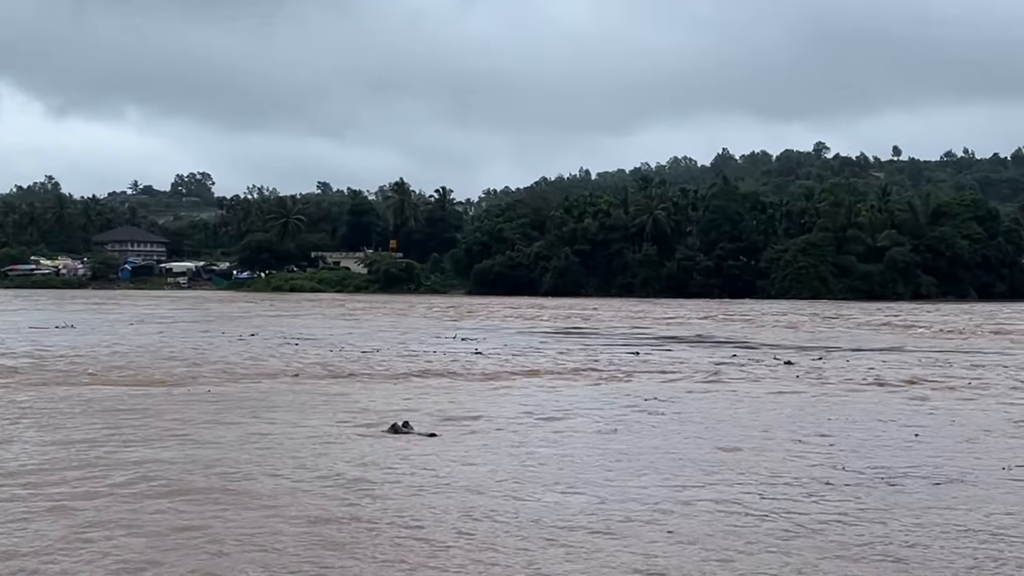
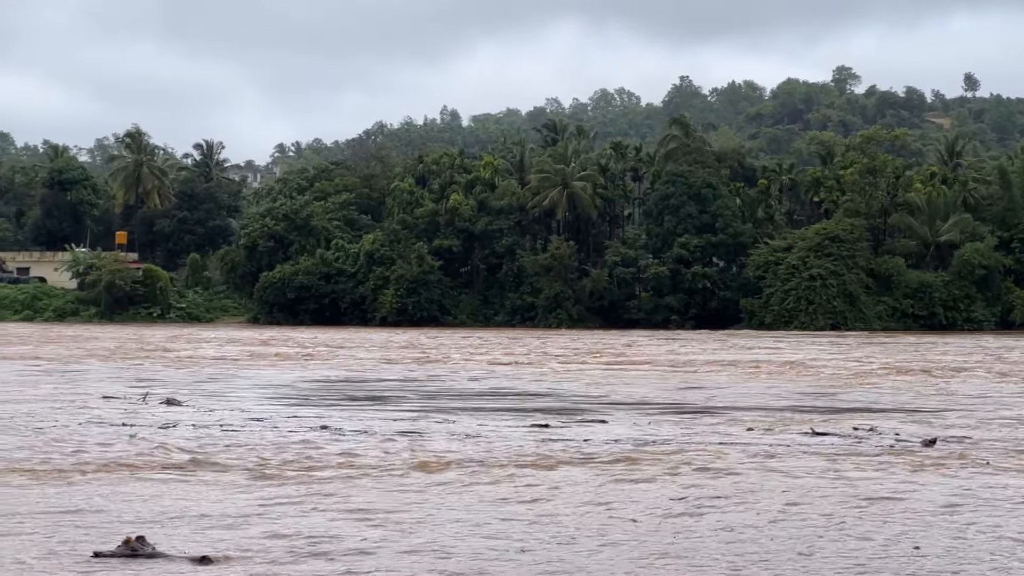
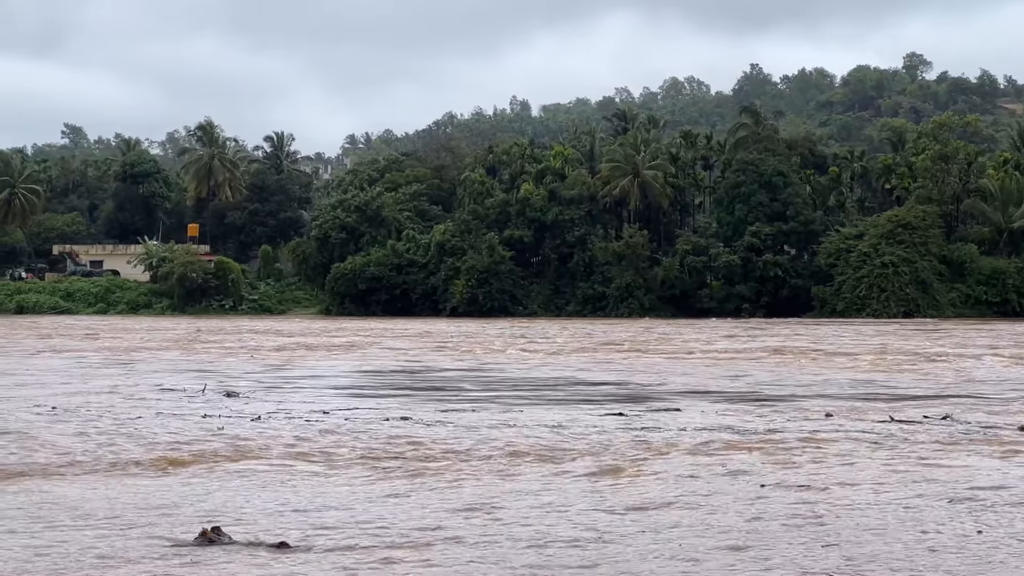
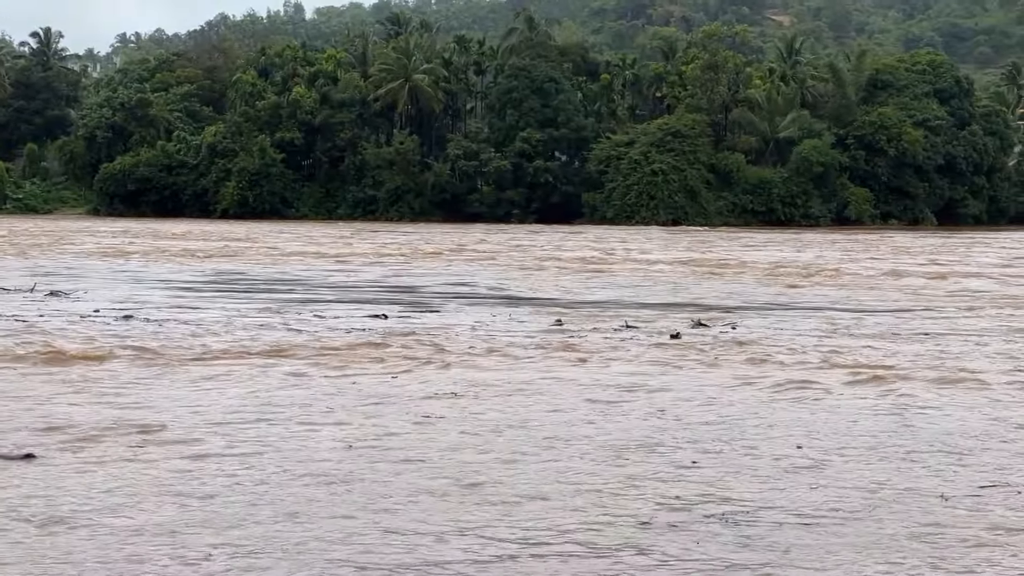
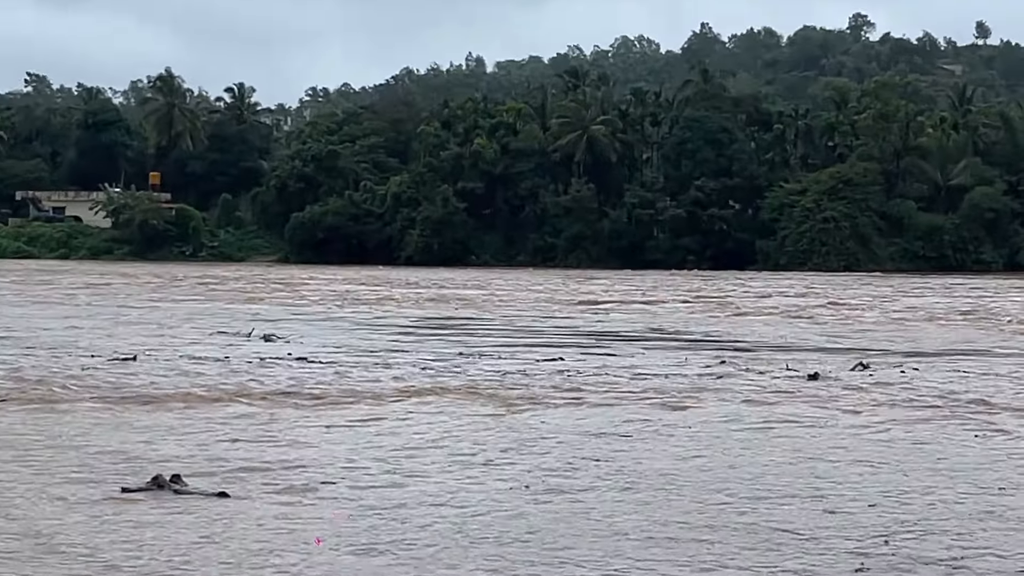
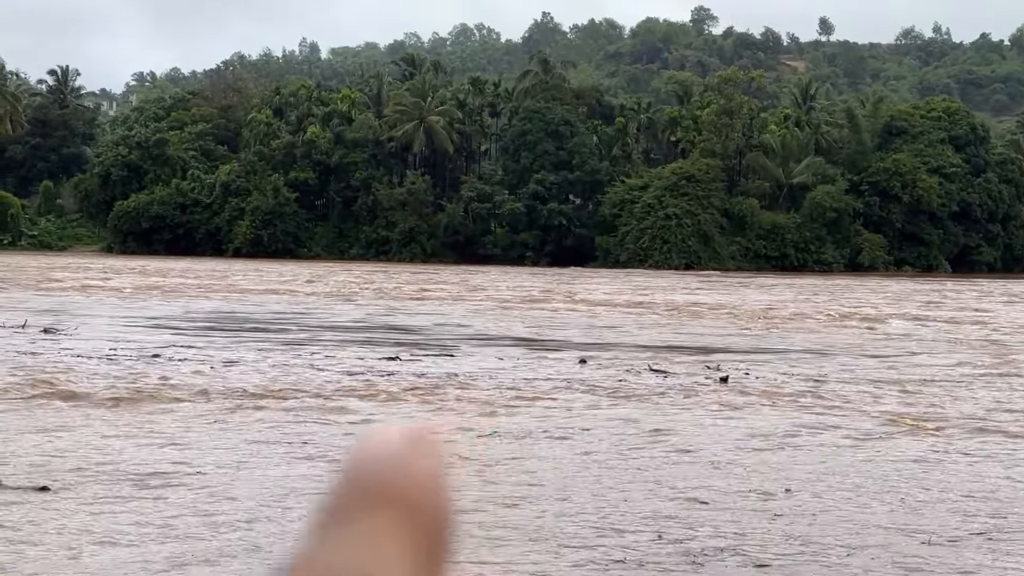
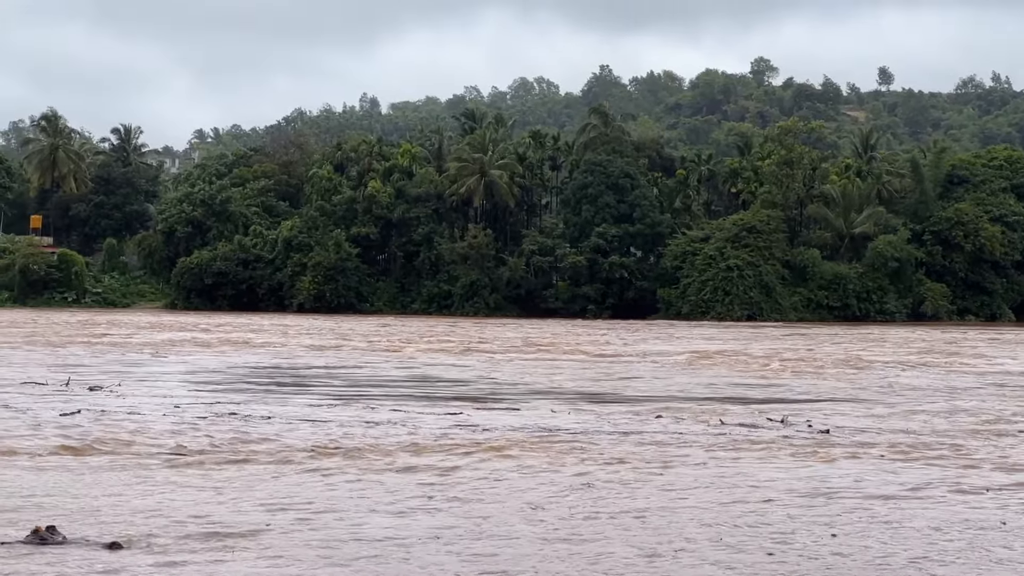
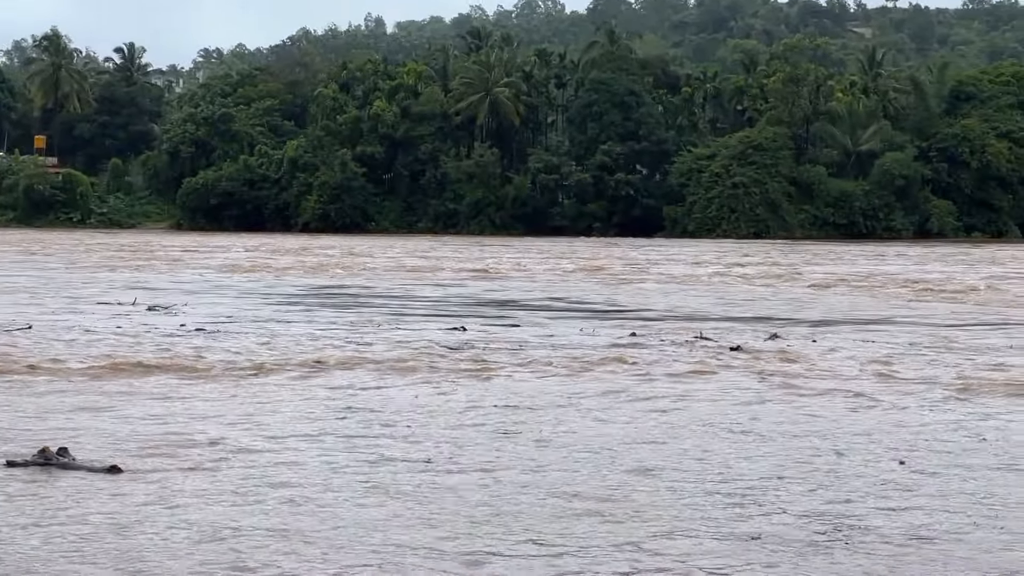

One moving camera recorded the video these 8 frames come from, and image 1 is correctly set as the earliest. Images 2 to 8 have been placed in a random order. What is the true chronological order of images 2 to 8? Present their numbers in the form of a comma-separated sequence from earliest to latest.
5, 8, 4, 6, 7, 2, 3
